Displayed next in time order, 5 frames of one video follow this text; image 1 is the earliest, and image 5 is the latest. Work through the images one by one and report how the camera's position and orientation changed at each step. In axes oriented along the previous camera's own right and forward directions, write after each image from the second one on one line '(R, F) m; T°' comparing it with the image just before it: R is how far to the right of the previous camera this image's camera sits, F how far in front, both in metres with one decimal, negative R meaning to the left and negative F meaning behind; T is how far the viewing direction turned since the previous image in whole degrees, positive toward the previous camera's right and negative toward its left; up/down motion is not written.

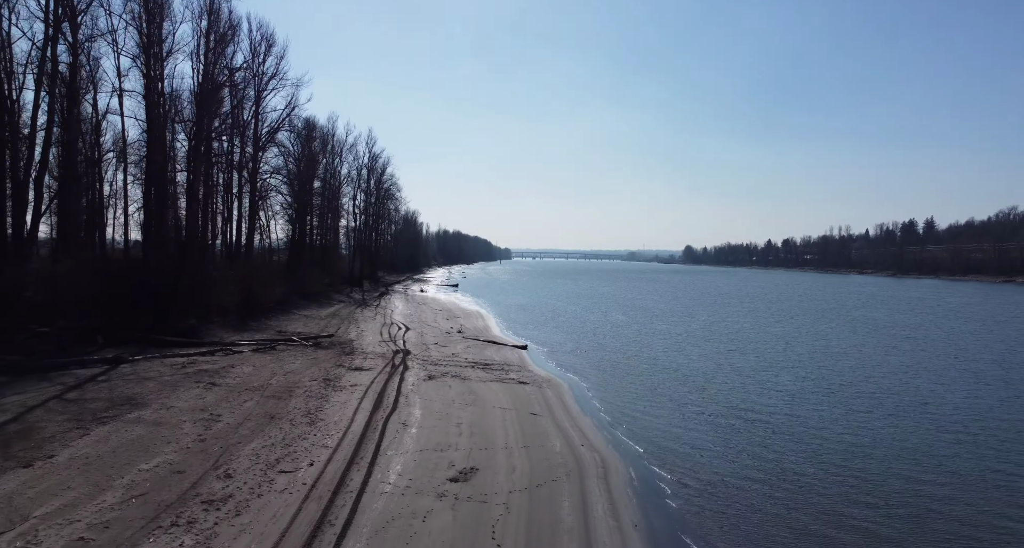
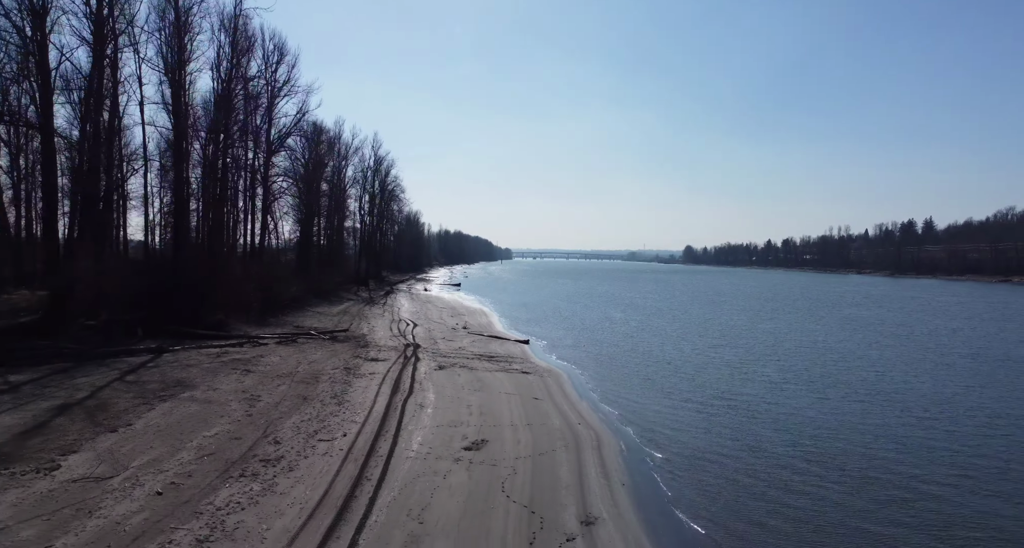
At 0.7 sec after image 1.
(-0.1, -1.4) m; 0°
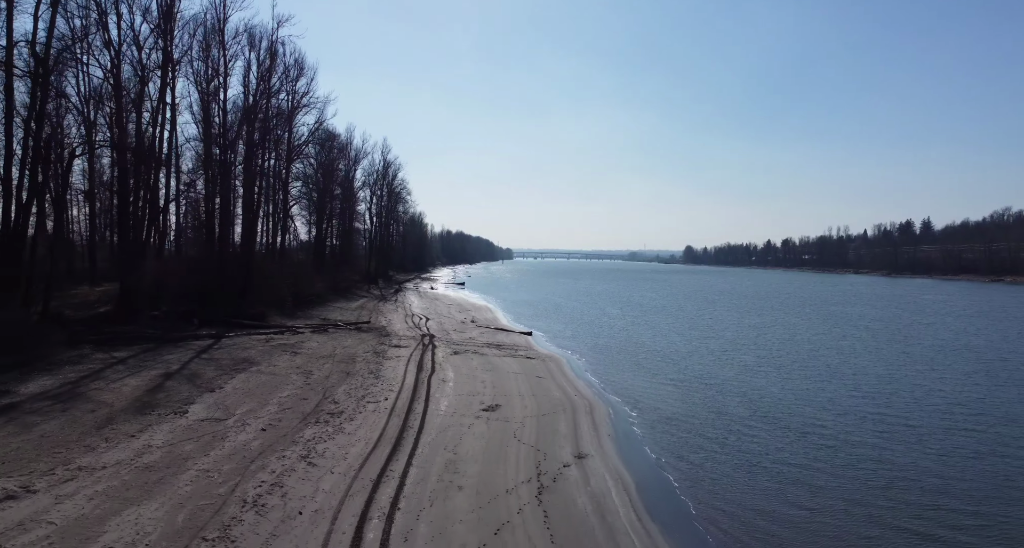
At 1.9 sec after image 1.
(-0.2, -2.4) m; 0°
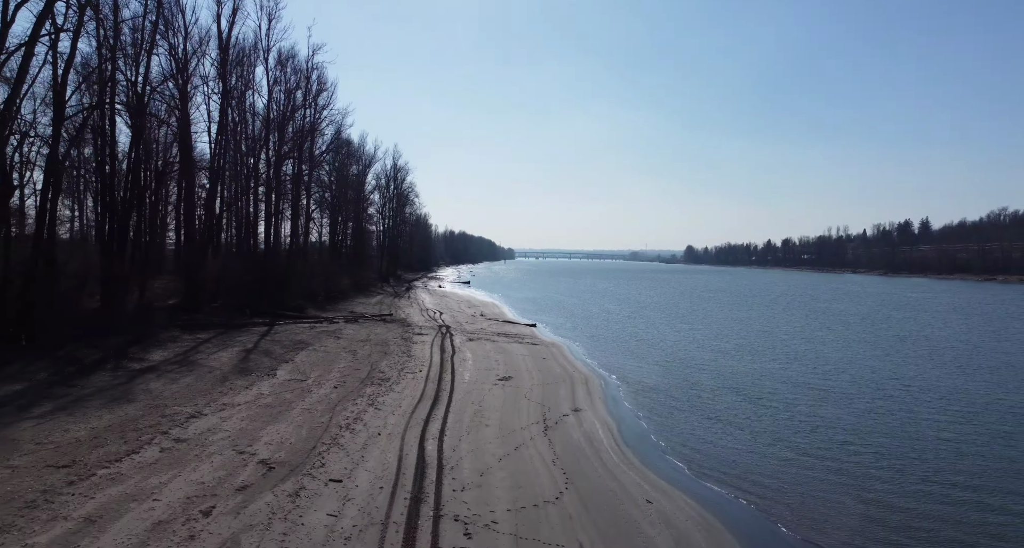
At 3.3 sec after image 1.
(-0.2, -2.9) m; 0°
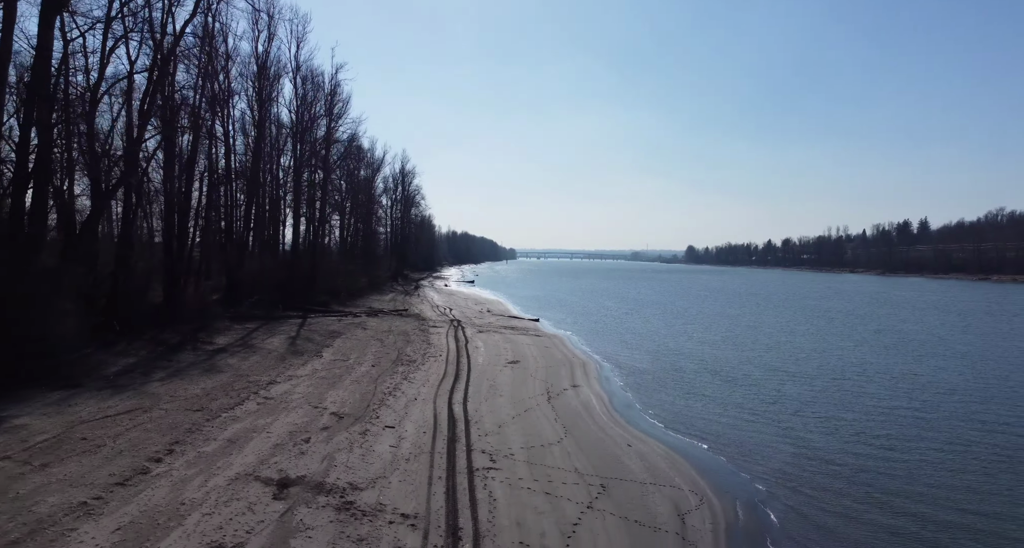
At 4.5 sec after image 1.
(-0.2, -2.4) m; 0°
